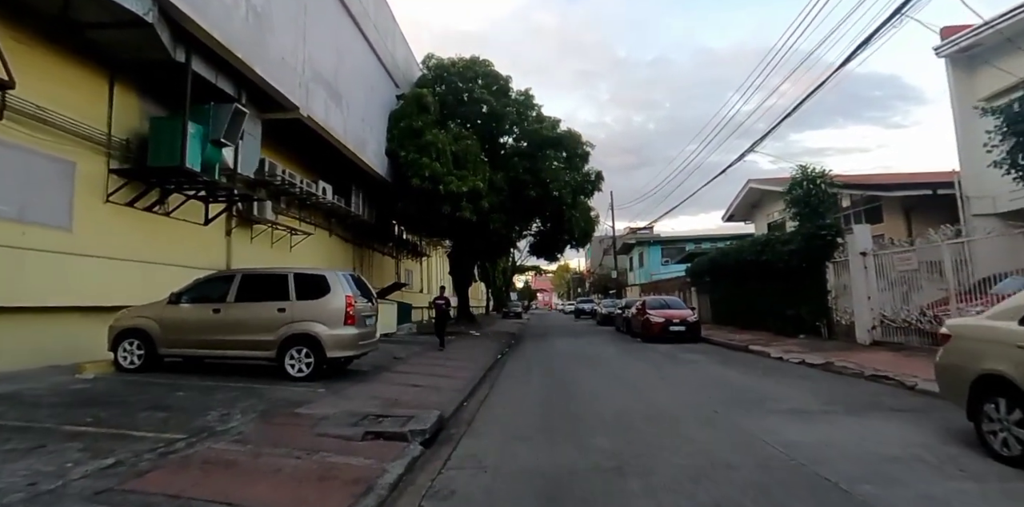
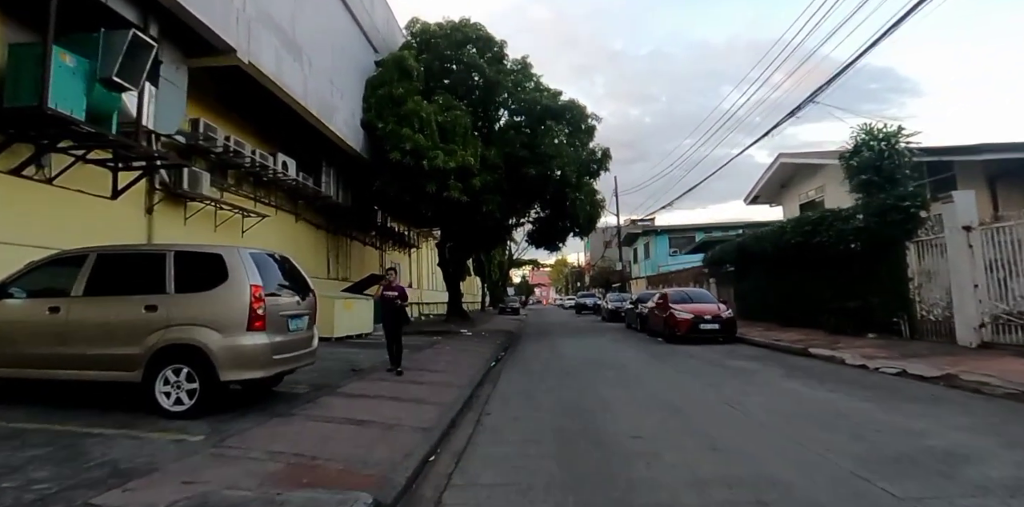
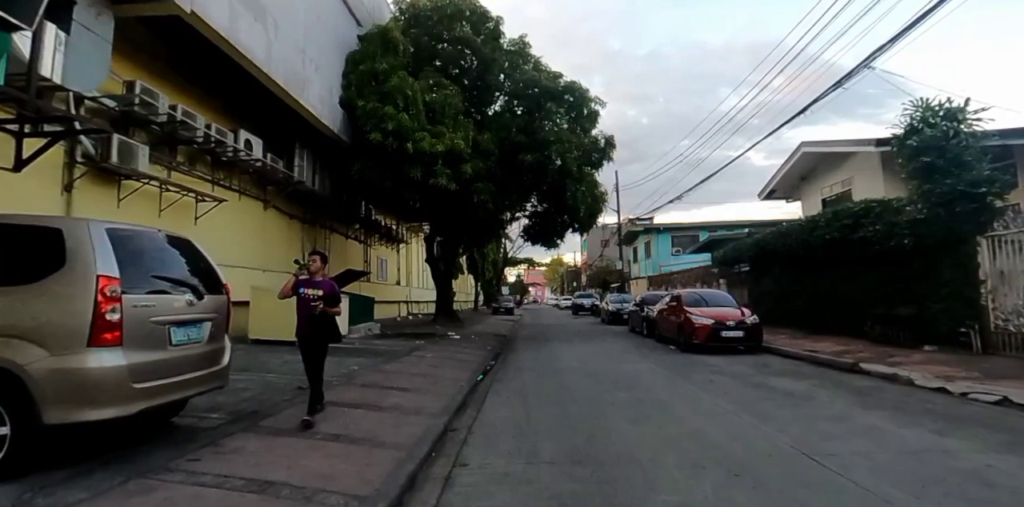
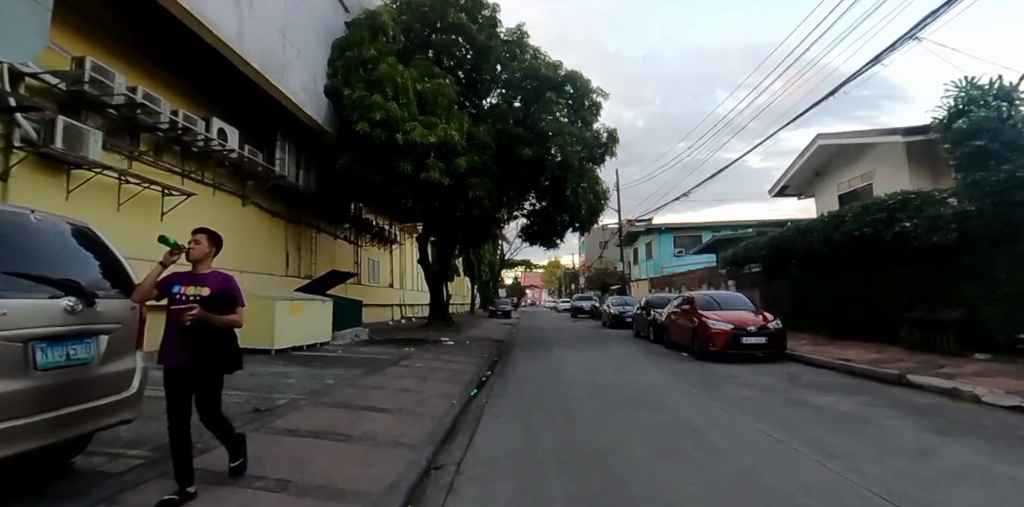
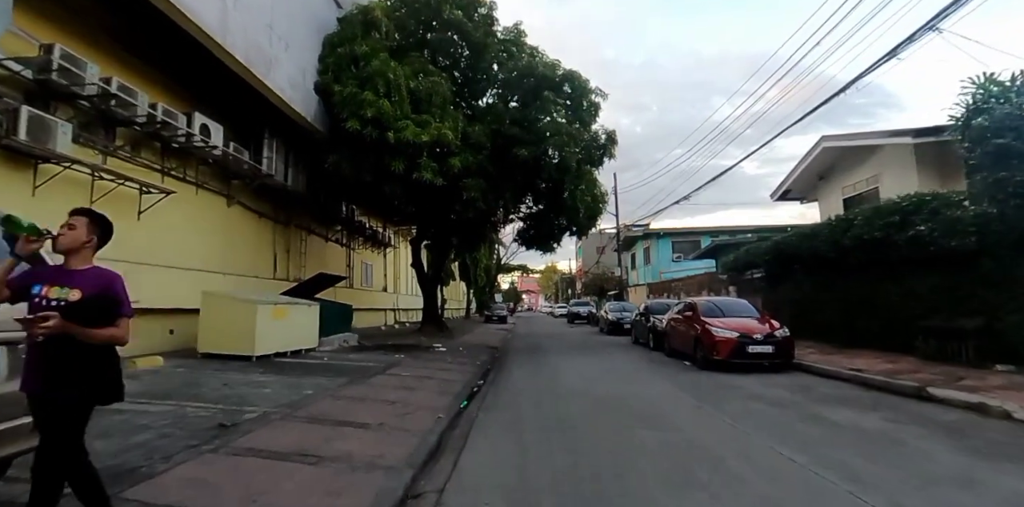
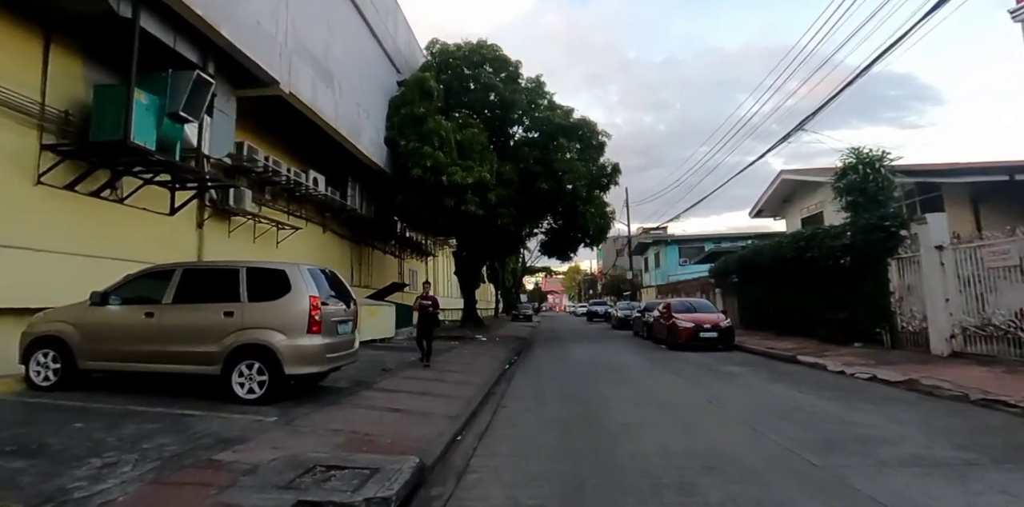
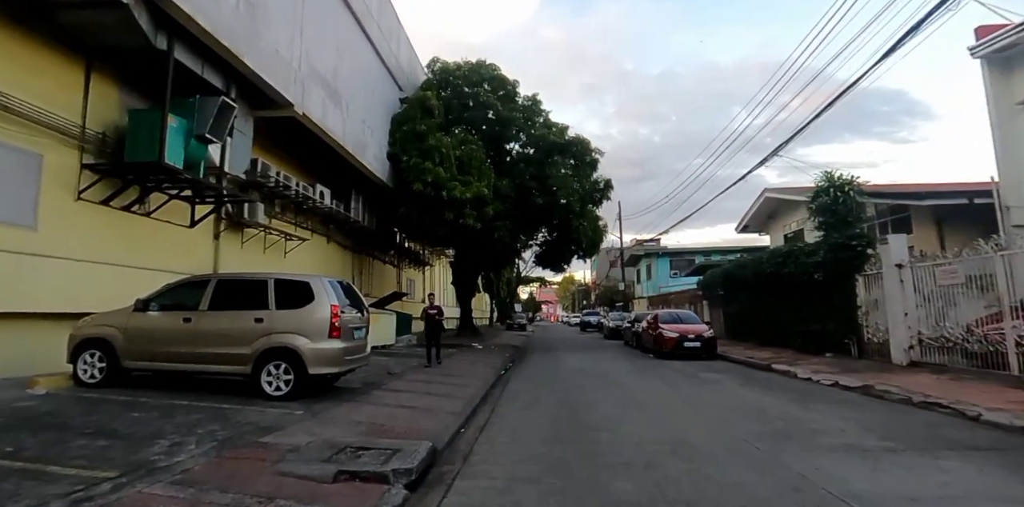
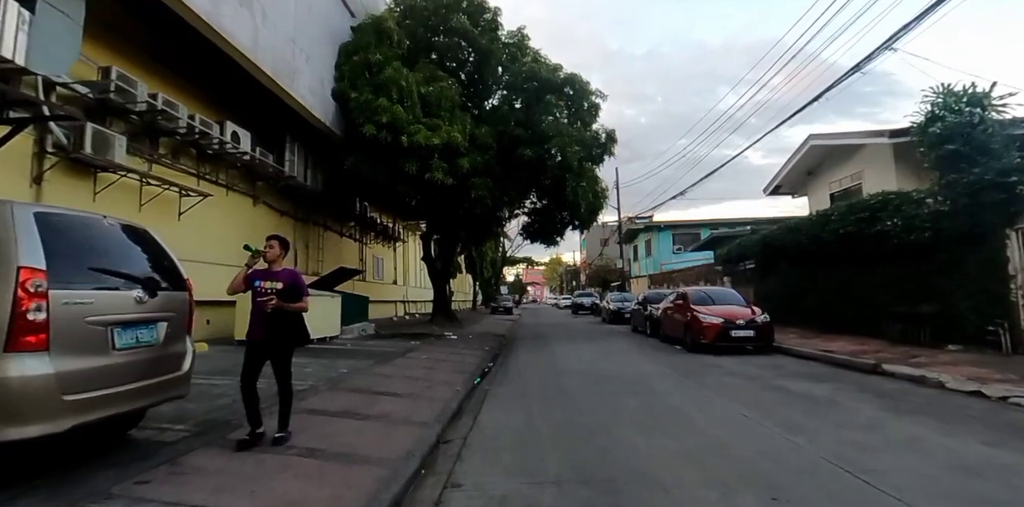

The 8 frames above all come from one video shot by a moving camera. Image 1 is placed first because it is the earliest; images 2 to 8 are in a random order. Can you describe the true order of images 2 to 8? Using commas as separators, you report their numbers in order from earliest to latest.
7, 6, 2, 3, 8, 4, 5
